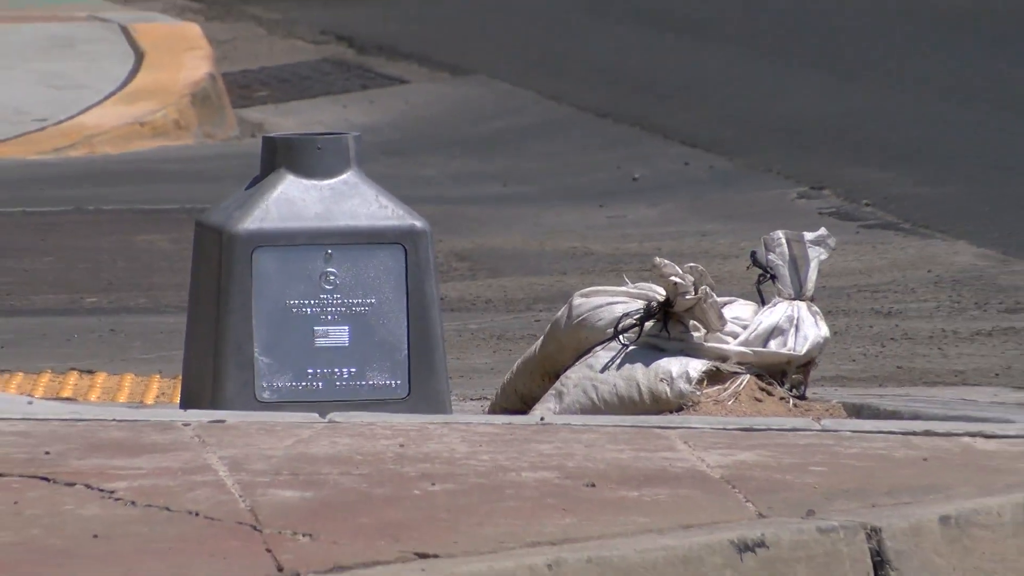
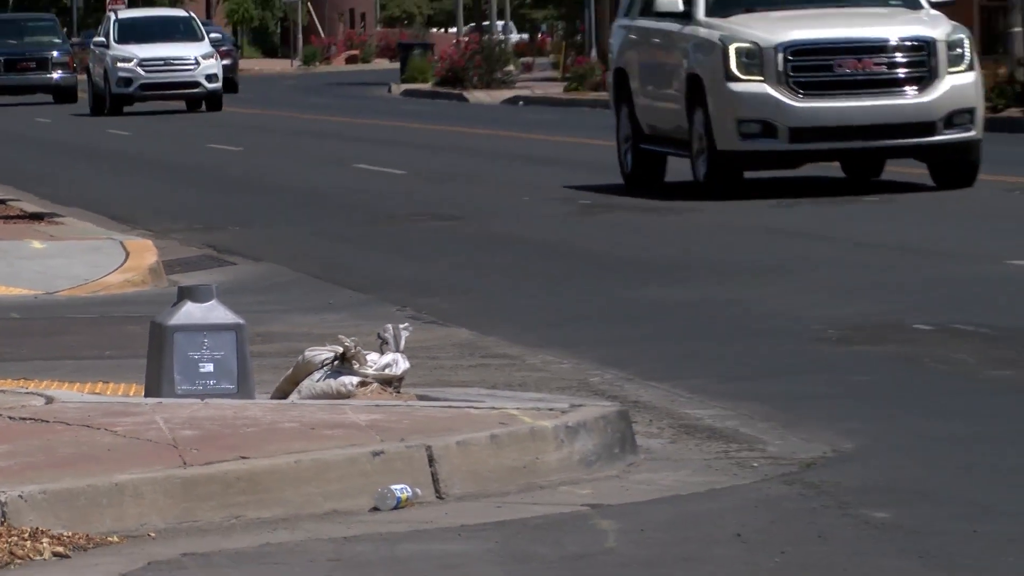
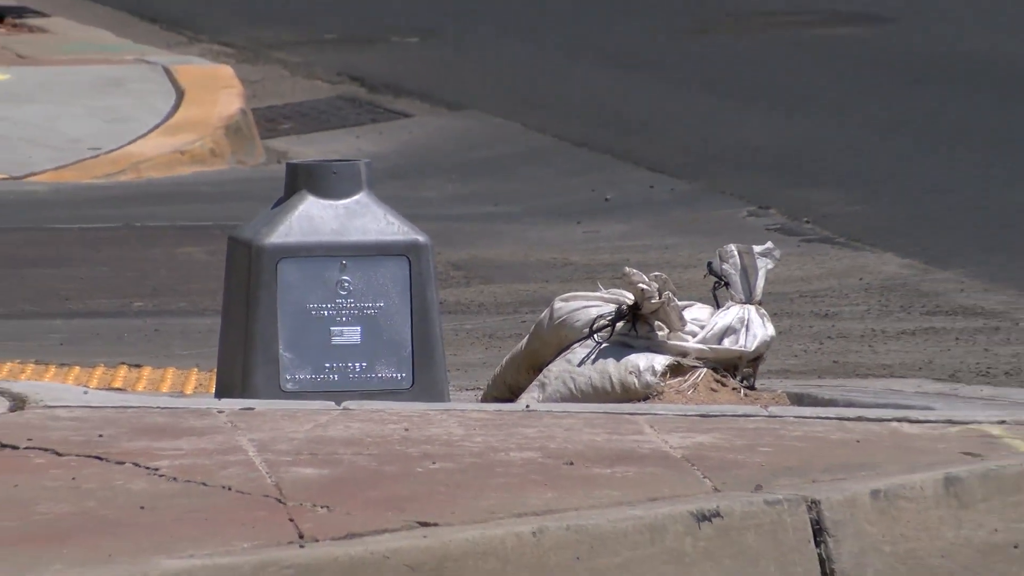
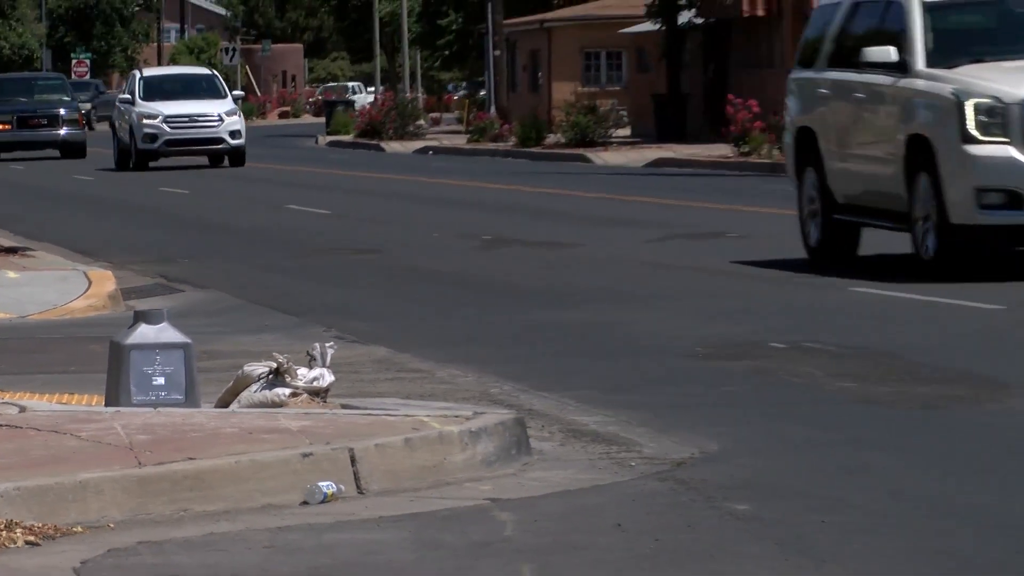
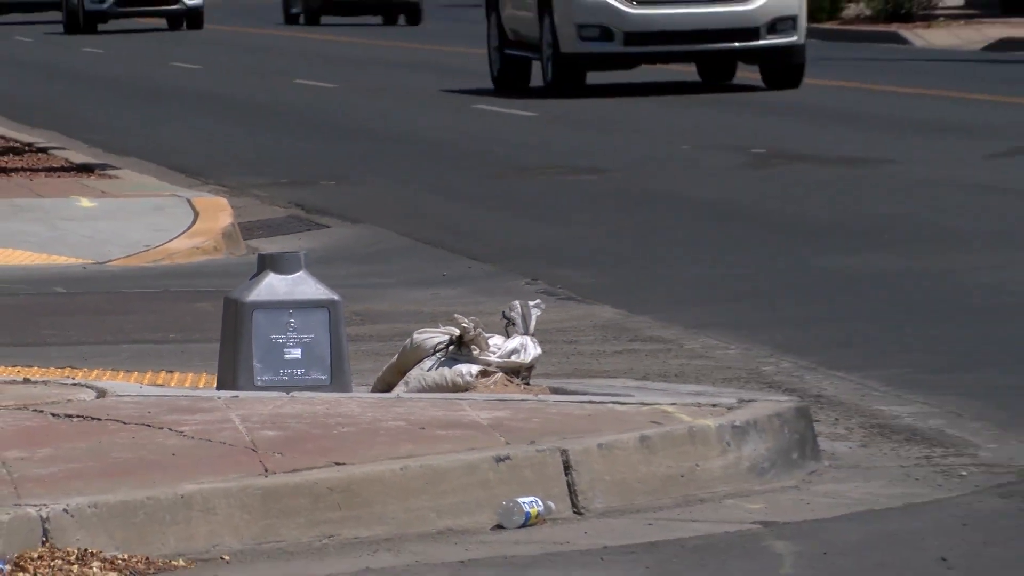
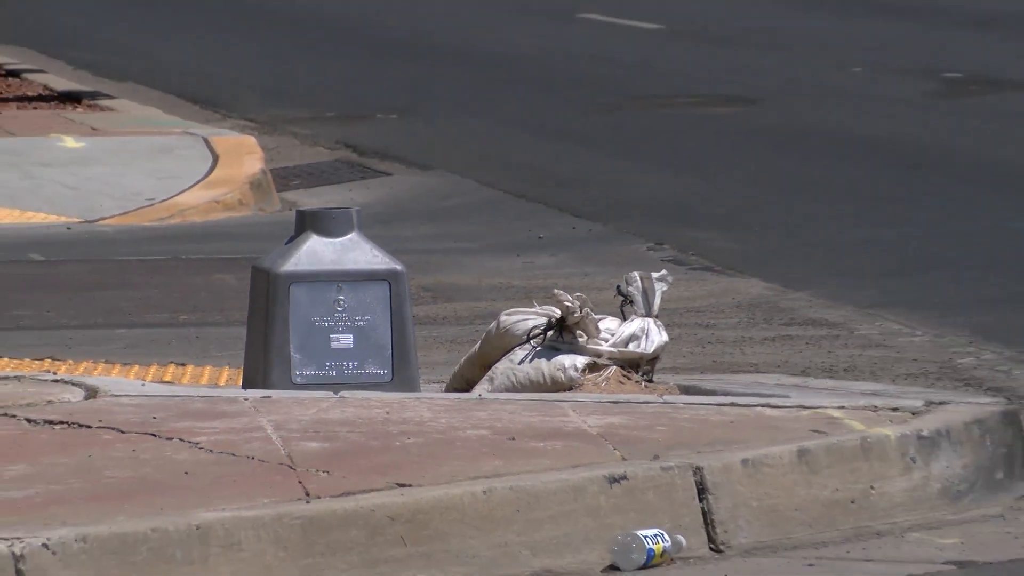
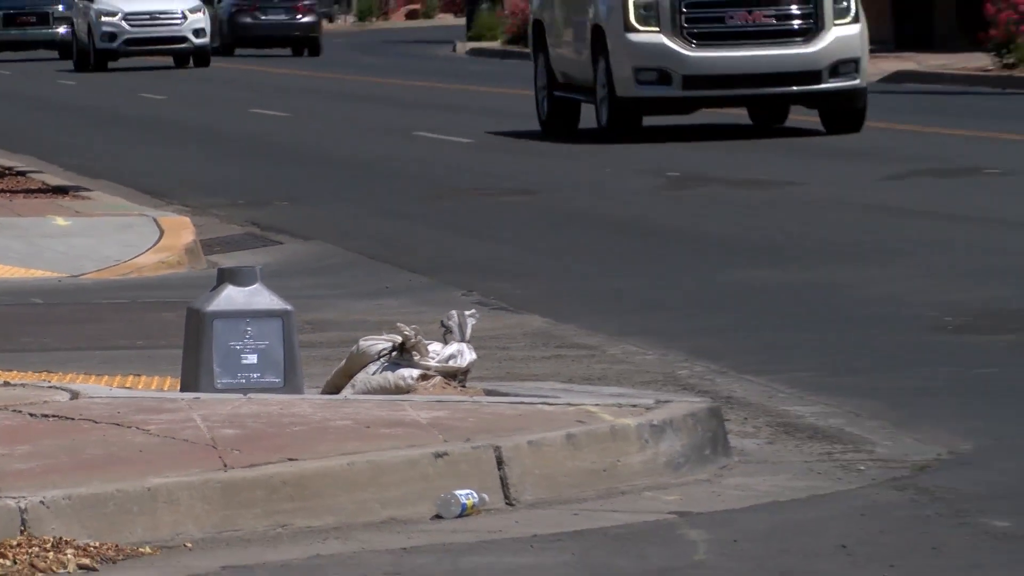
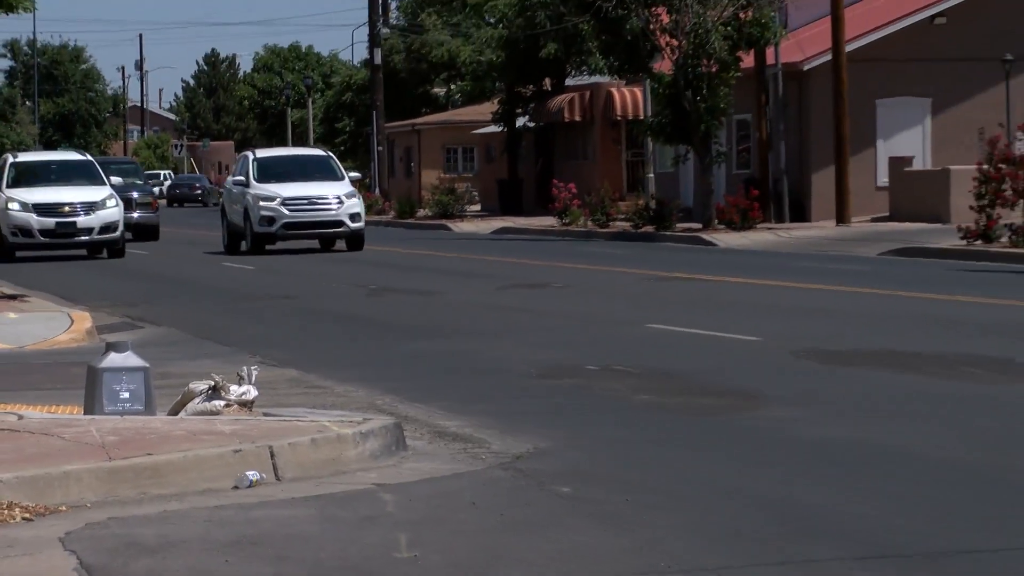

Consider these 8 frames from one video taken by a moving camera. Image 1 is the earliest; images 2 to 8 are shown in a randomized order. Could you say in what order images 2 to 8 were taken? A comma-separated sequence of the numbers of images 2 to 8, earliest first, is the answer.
3, 6, 5, 7, 2, 4, 8
